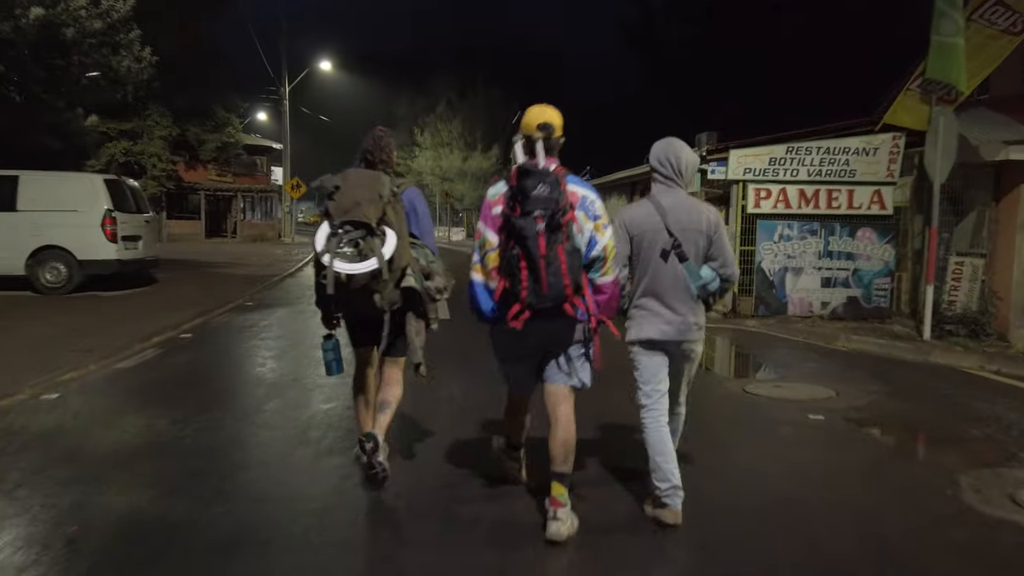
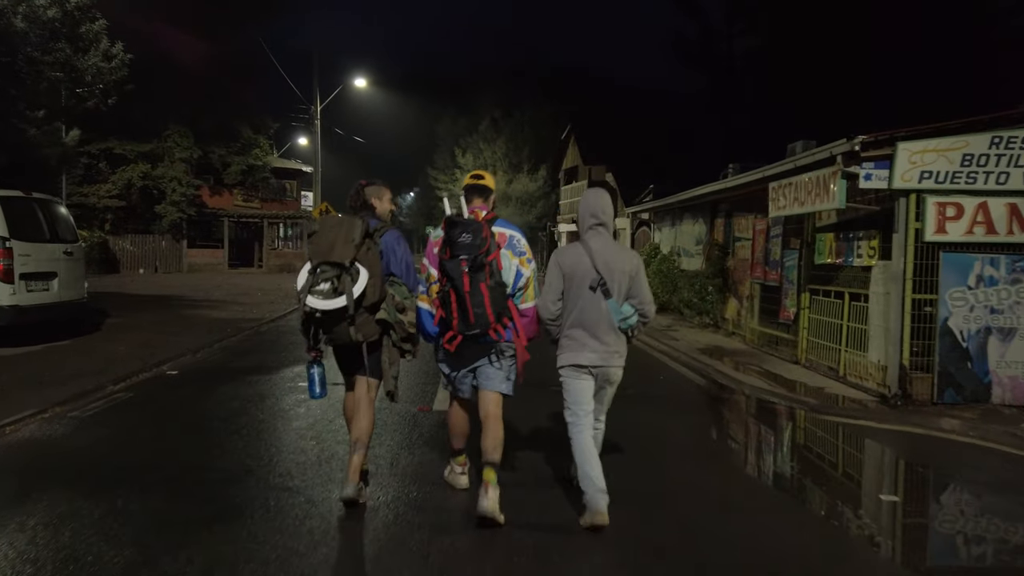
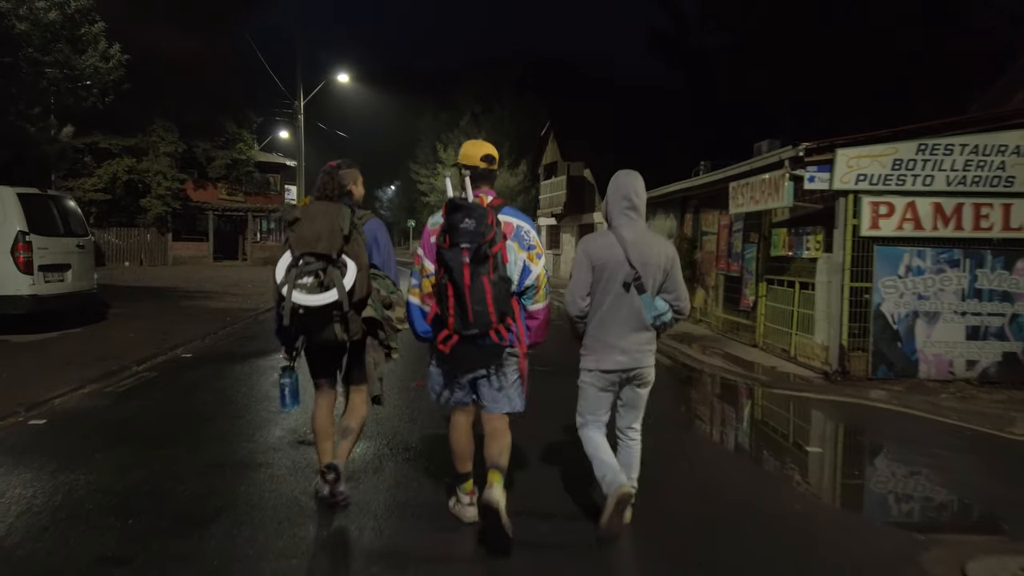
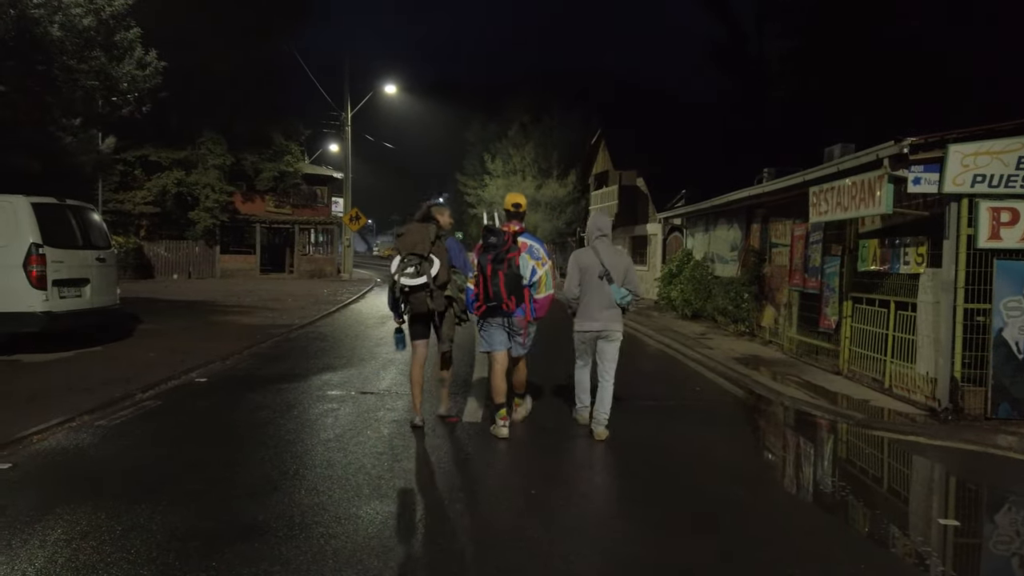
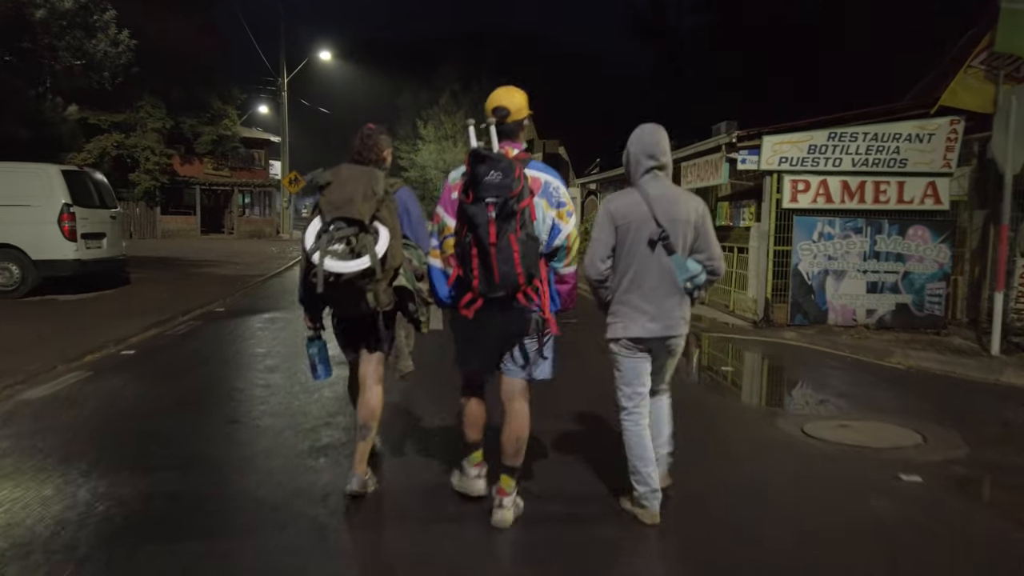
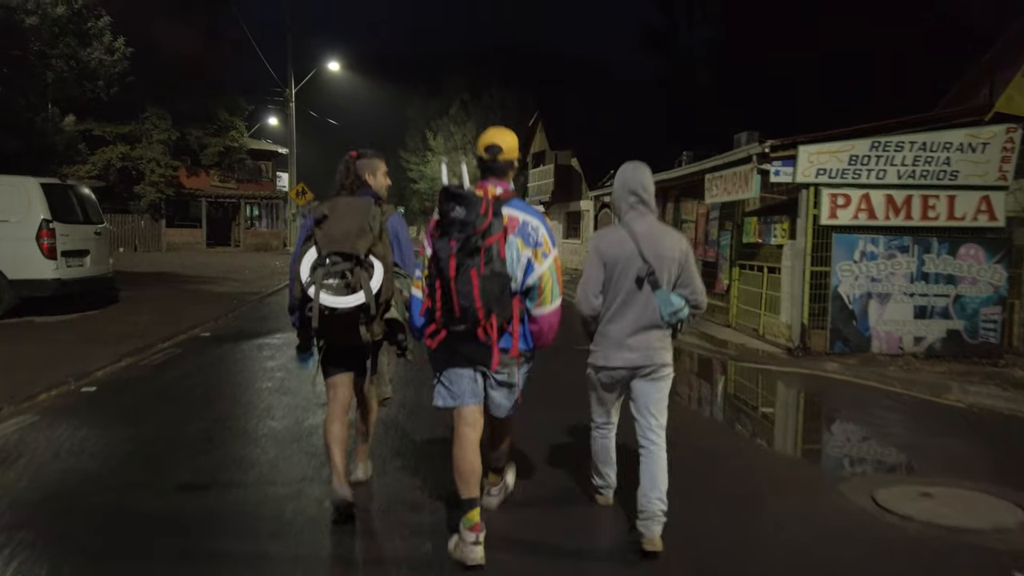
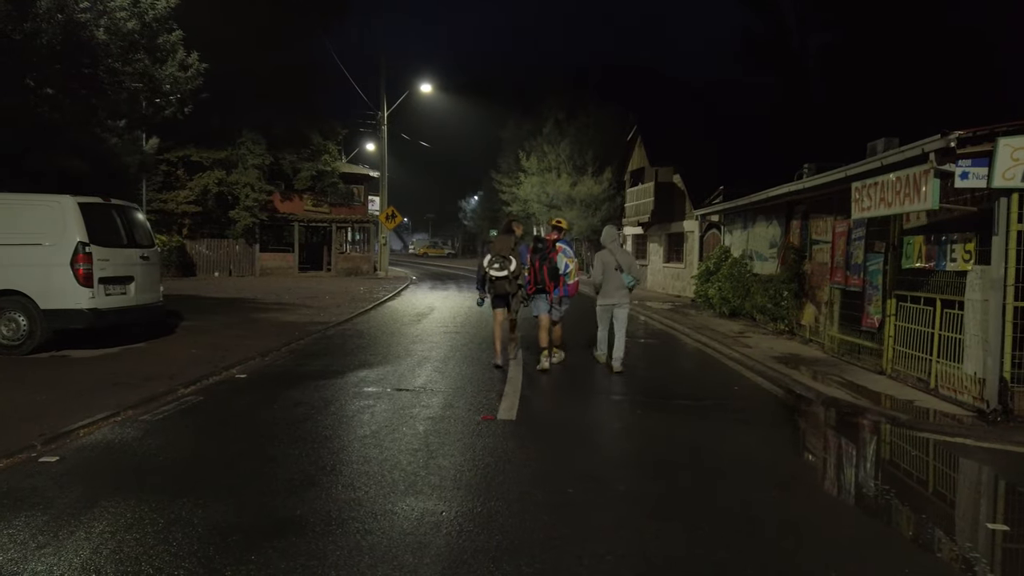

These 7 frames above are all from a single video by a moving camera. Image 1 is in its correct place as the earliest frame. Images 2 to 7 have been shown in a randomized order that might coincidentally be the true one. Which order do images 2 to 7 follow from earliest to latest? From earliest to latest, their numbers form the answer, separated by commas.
5, 6, 3, 2, 4, 7
